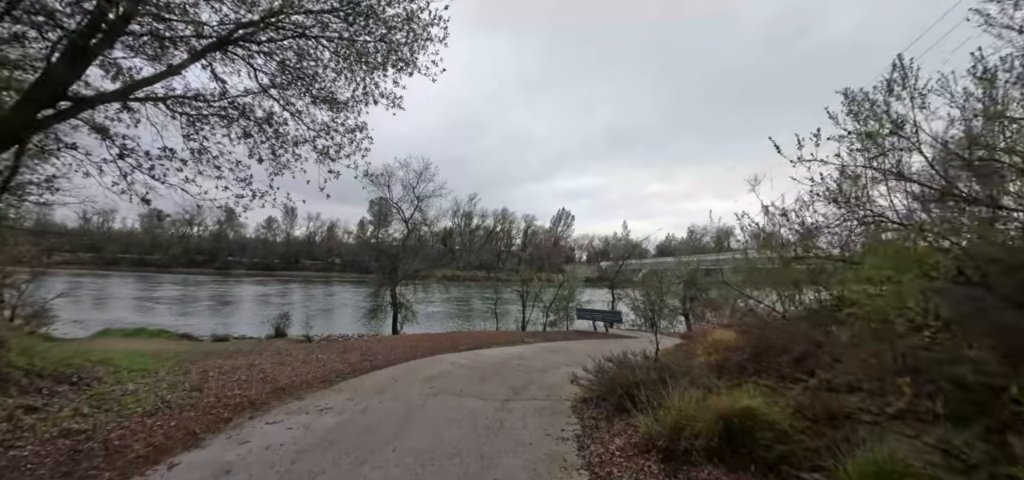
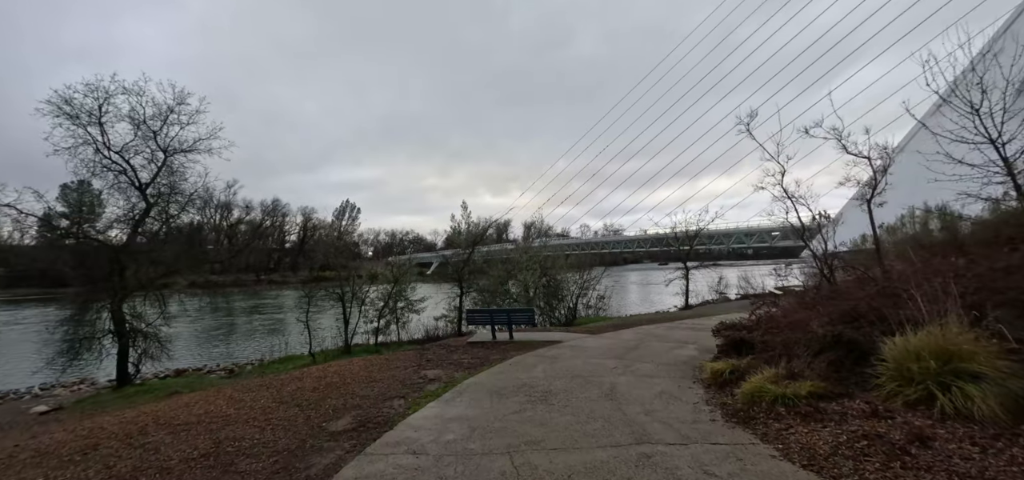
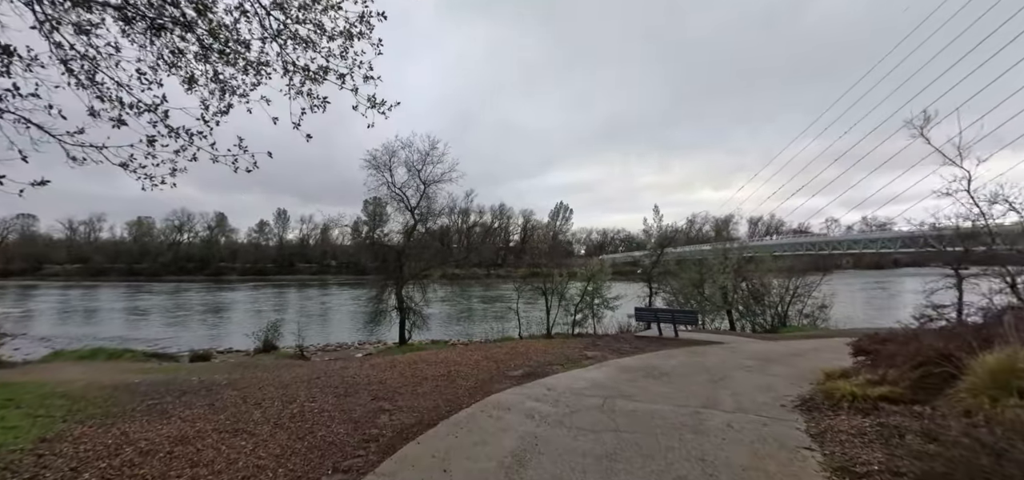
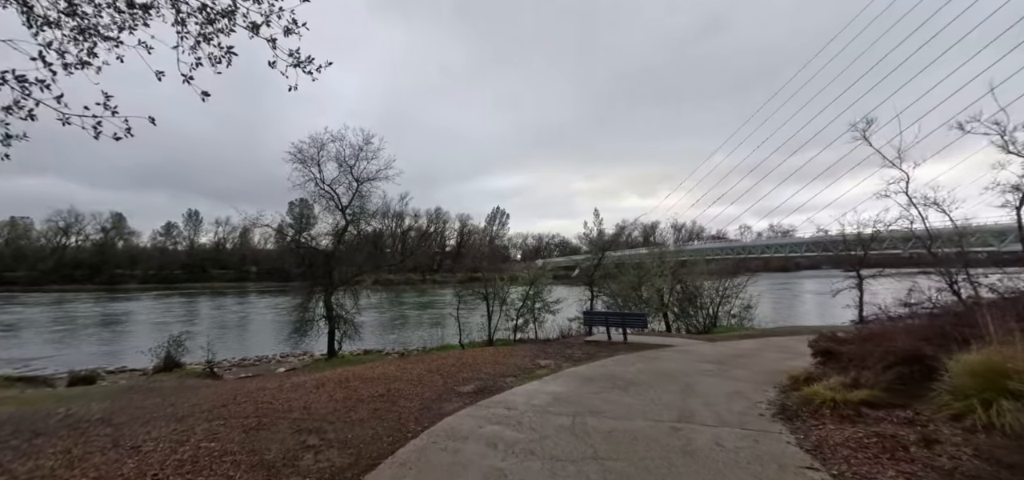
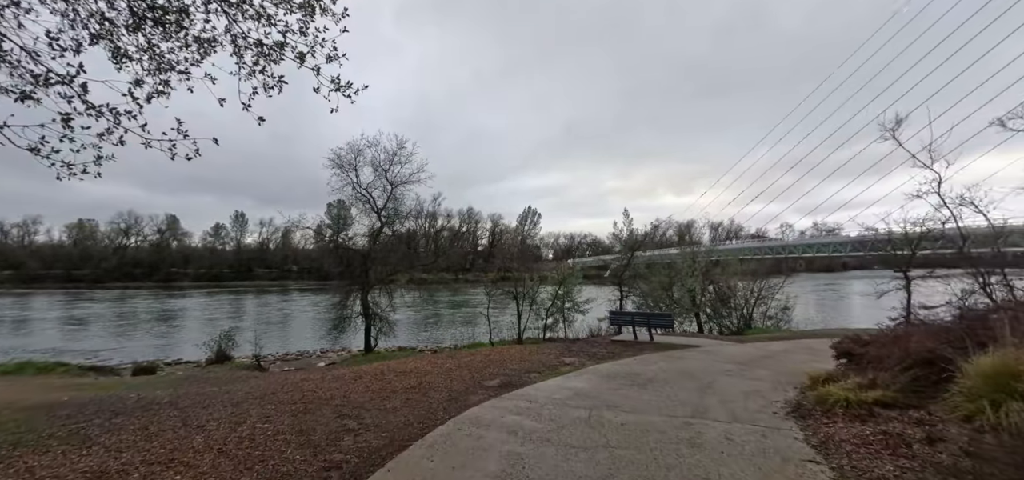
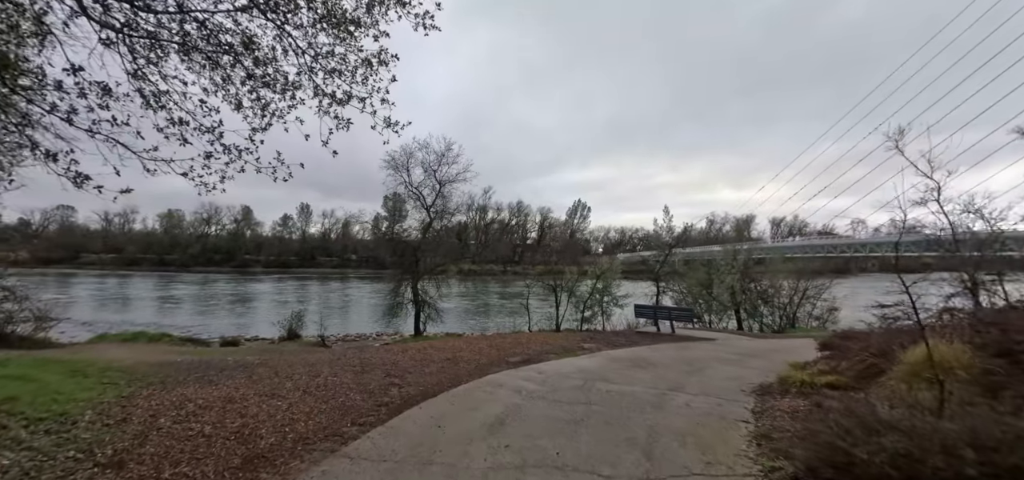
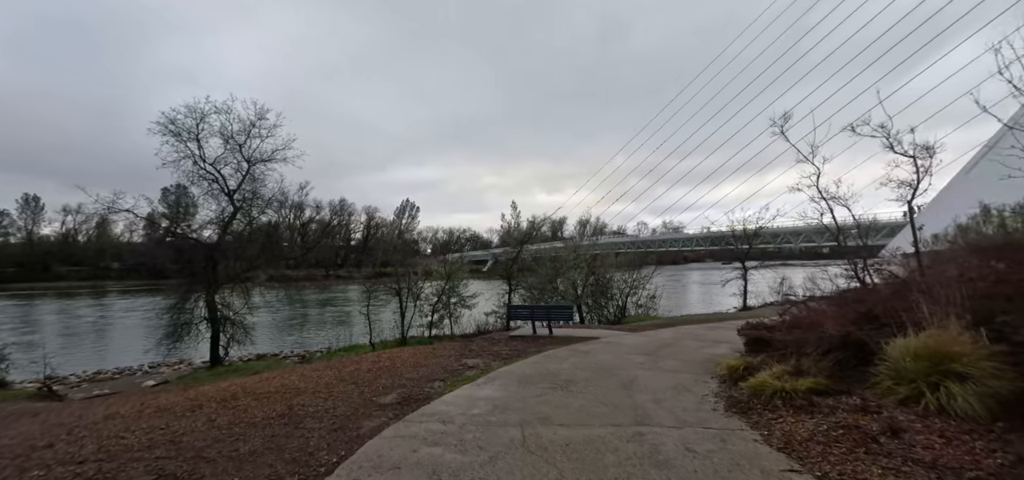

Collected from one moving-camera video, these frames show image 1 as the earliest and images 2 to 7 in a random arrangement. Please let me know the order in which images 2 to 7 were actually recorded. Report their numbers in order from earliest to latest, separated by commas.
6, 3, 5, 4, 7, 2
